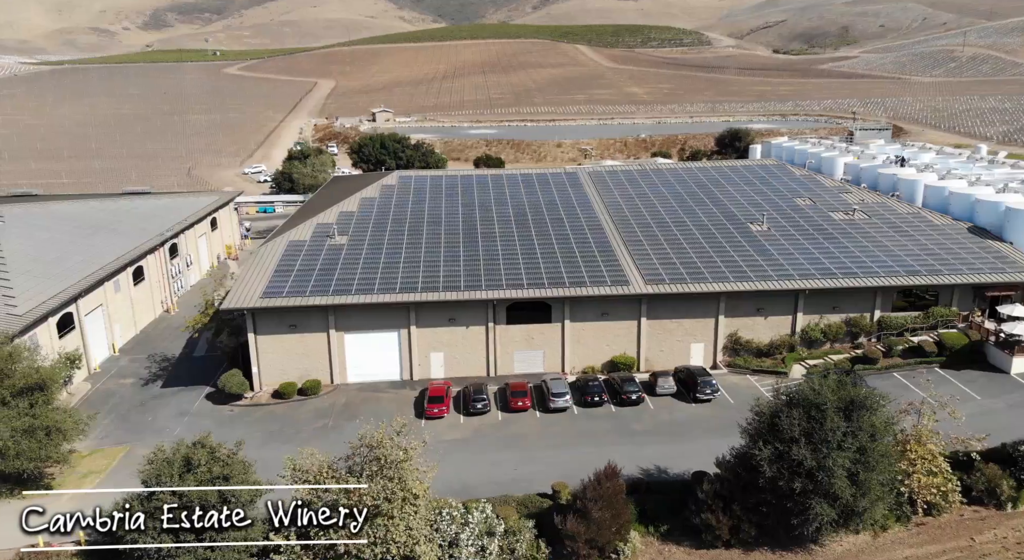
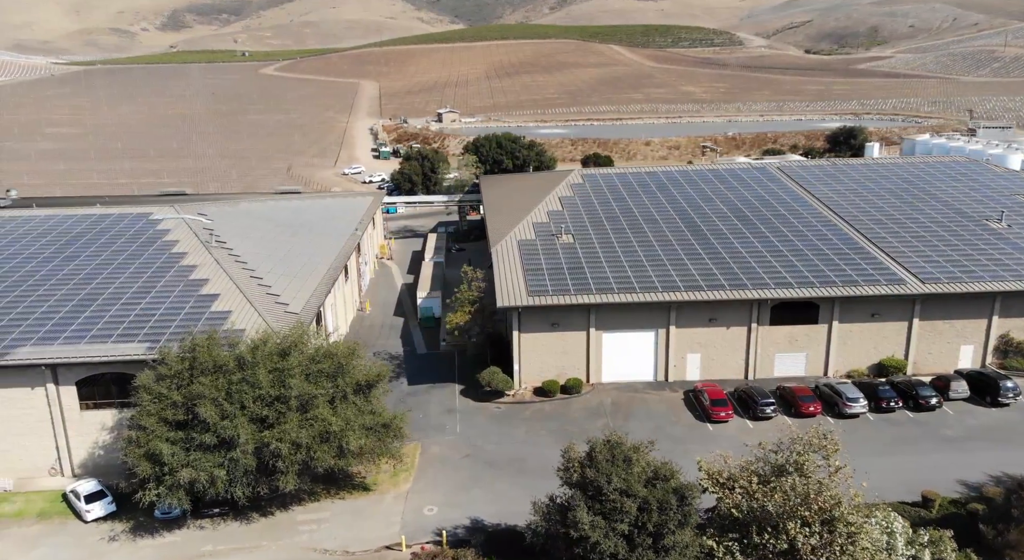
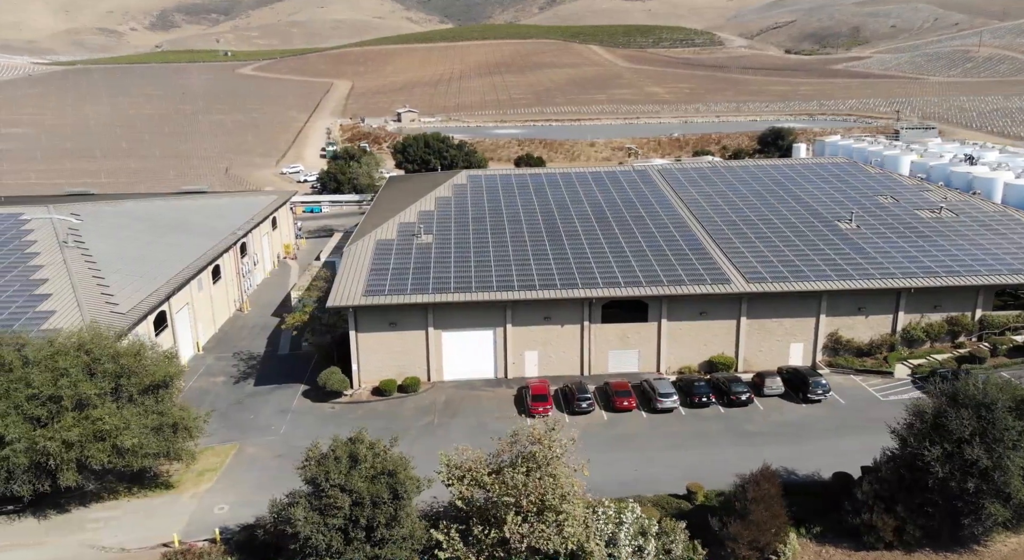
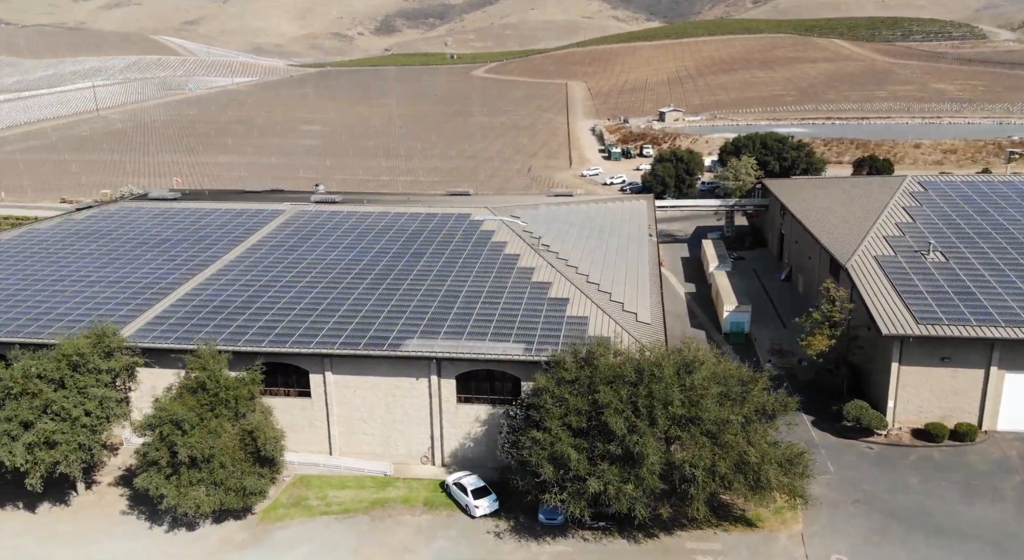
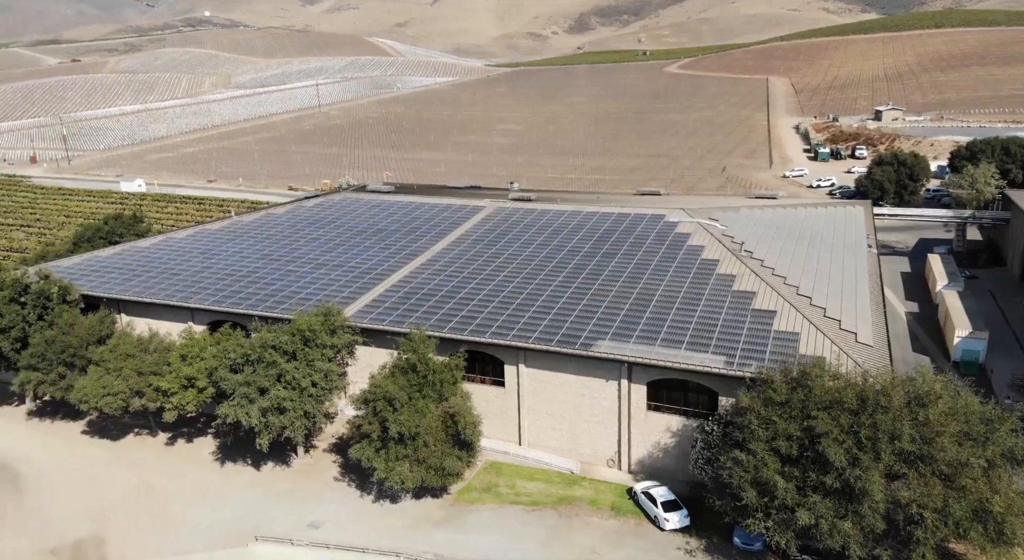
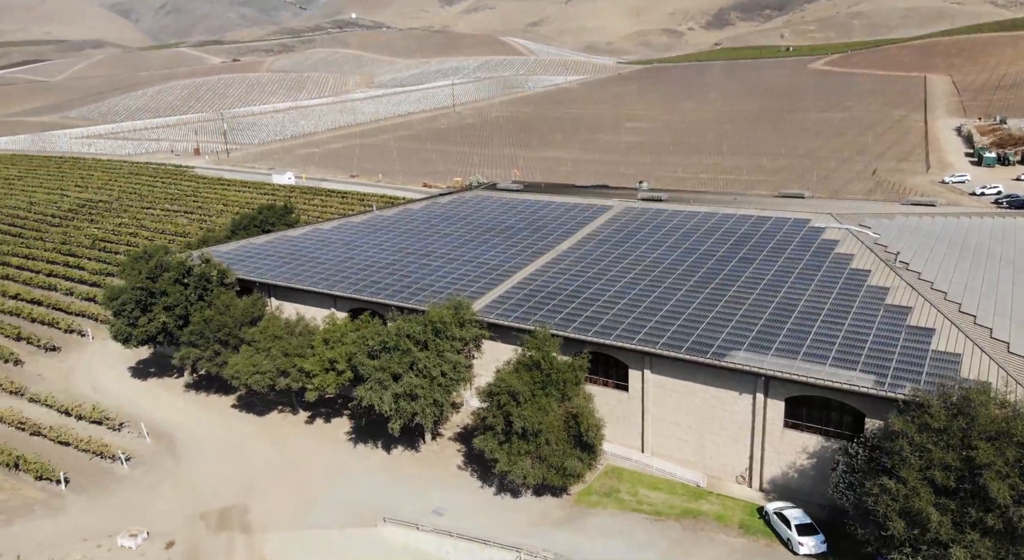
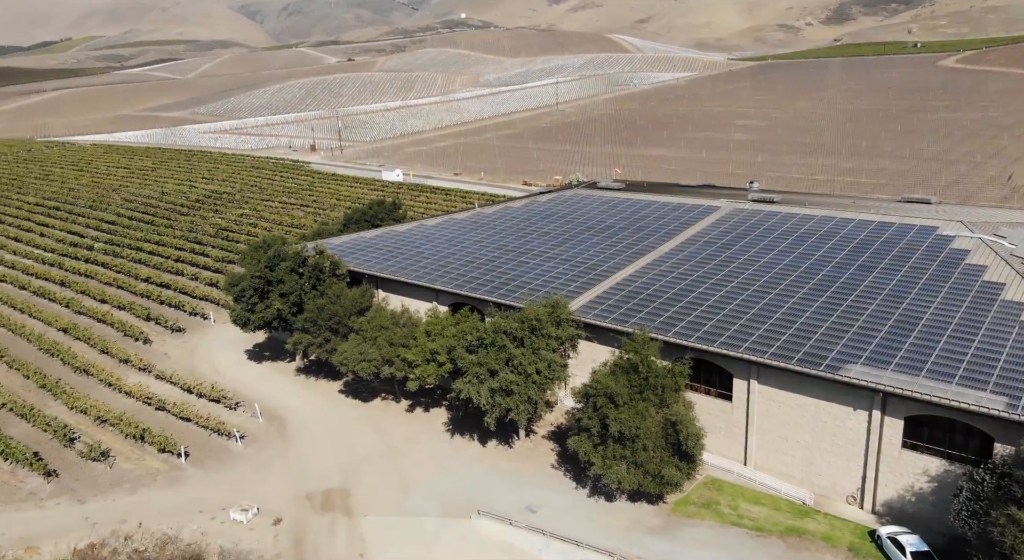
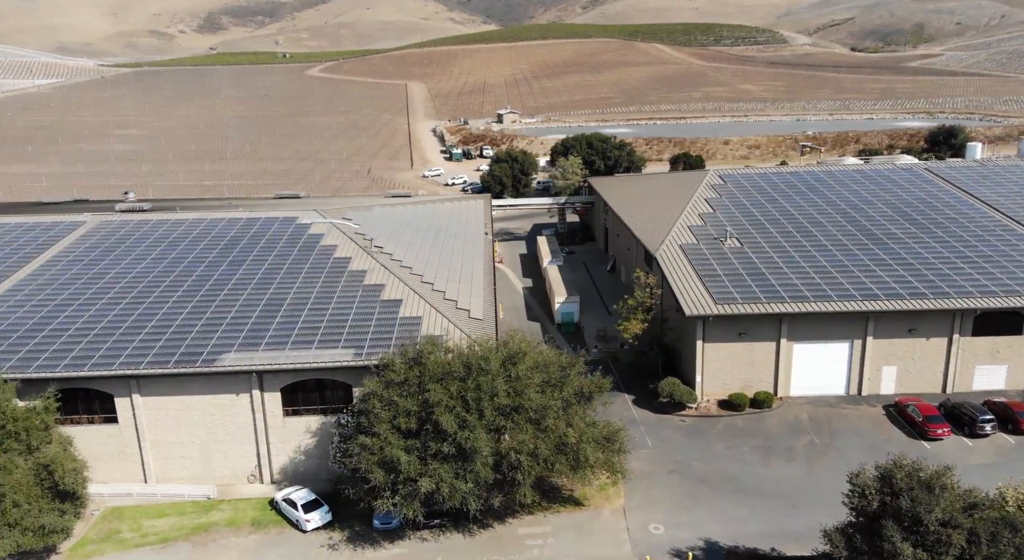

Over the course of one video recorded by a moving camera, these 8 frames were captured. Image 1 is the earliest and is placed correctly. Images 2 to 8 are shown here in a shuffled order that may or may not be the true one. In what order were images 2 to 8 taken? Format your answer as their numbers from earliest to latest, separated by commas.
3, 2, 8, 4, 5, 6, 7
